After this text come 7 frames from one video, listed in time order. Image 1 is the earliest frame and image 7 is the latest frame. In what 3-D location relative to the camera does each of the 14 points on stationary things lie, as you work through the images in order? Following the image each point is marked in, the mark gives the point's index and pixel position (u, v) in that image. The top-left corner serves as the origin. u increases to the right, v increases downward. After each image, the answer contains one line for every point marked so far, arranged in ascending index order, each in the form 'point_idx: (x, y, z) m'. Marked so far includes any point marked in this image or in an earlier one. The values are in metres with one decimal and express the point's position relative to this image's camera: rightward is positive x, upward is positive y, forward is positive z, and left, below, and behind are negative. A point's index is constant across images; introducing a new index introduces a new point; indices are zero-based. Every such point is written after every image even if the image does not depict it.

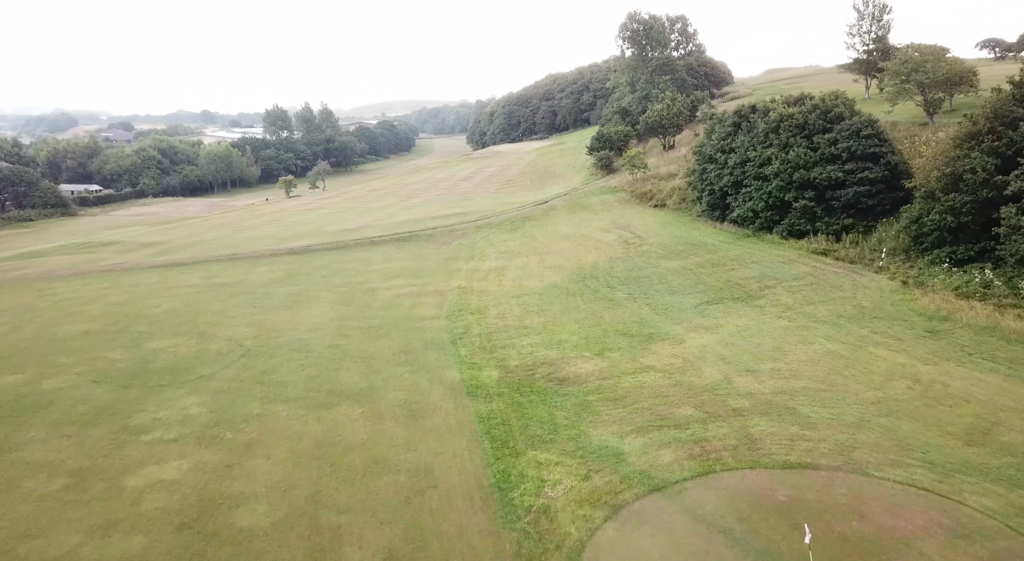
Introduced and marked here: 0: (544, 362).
0: (+1.1, -2.9, +19.6) m
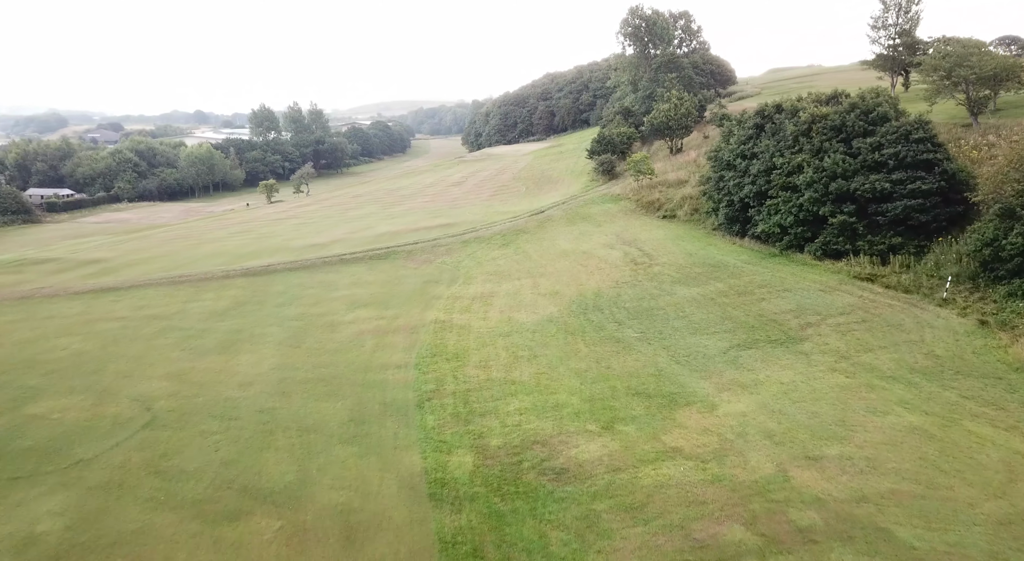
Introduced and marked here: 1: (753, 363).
0: (+0.6, -4.3, +14.8) m
1: (+8.2, -2.8, +18.9) m
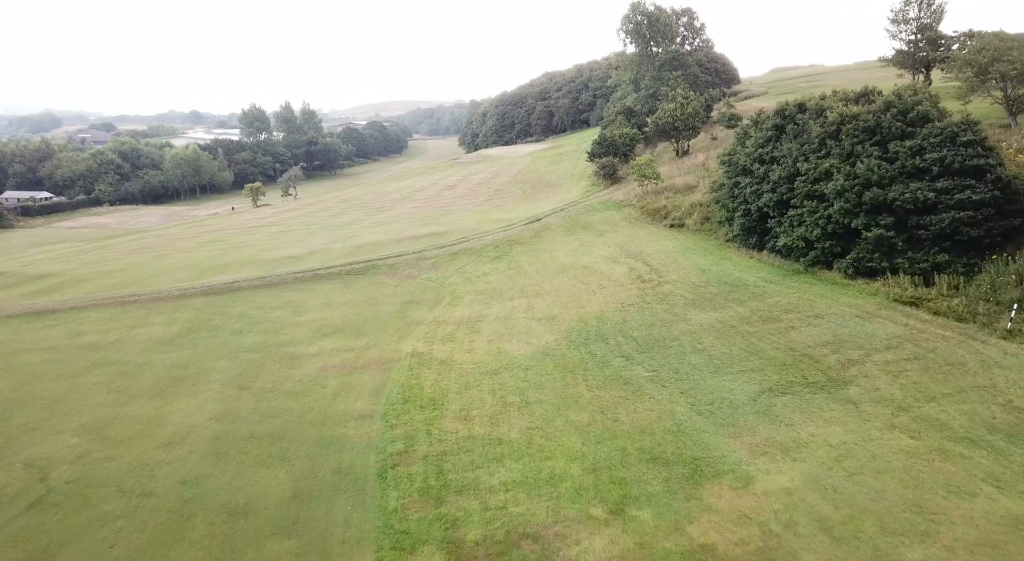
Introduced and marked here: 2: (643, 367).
0: (+0.2, -5.3, +11.5) m
1: (+7.8, -3.8, +15.6) m
2: (+4.5, -3.0, +18.9) m
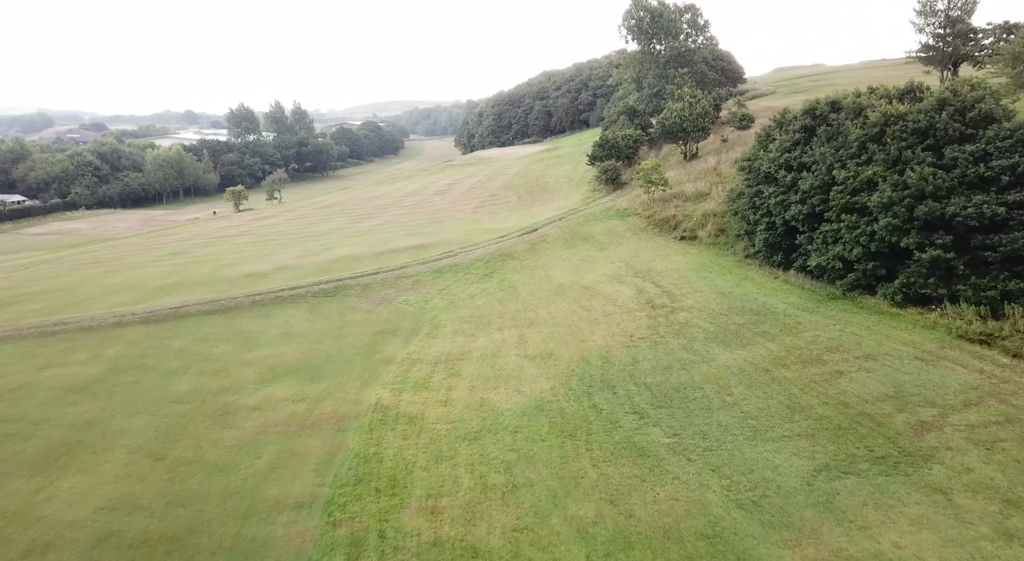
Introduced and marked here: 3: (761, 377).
0: (-0.2, -6.4, +7.7) m
1: (+7.4, -4.9, +11.8) m
2: (+4.1, -4.0, +15.1) m
3: (+7.9, -3.0, +17.6) m
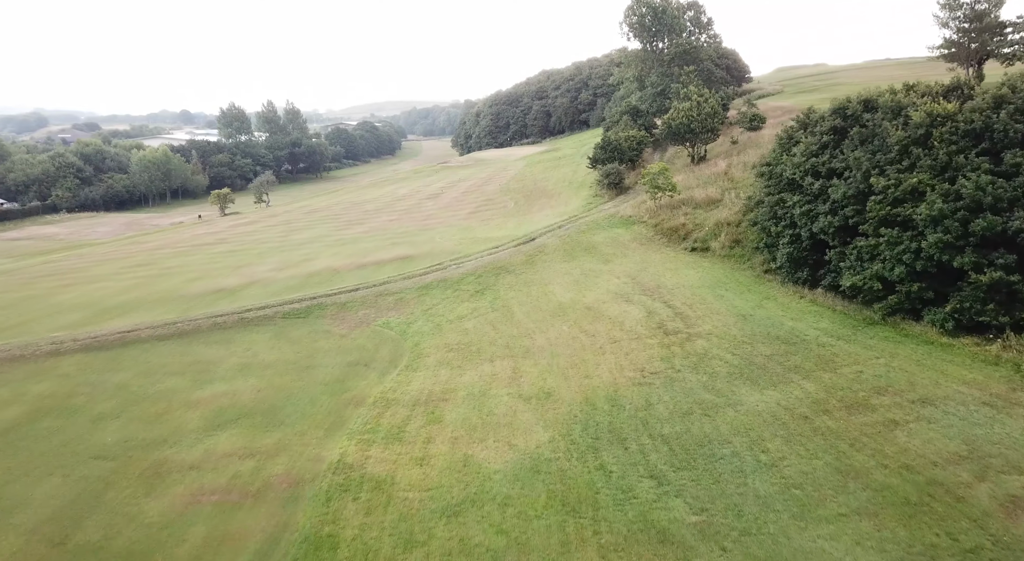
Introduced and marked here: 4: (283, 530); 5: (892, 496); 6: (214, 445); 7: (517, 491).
0: (-0.4, -7.2, +4.8) m
1: (+7.2, -5.7, +8.9) m
2: (+3.8, -4.9, +12.2) m
3: (+7.6, -3.9, +14.7) m
4: (-5.0, -5.3, +11.9) m
5: (+8.2, -4.7, +12.0) m
6: (-8.0, -4.5, +14.7) m
7: (+0.1, -4.9, +12.7) m
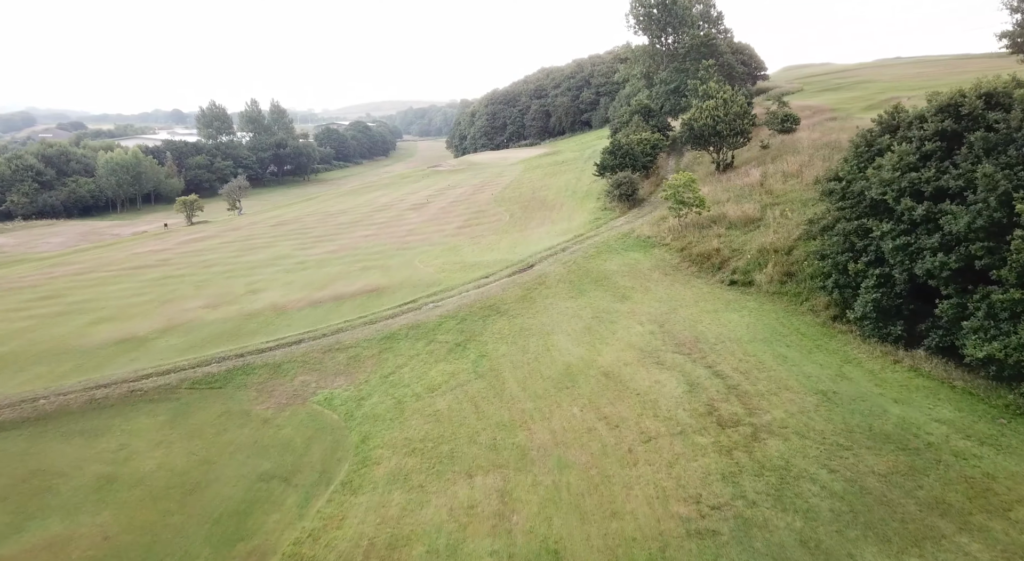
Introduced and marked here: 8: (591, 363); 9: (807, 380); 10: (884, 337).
0: (-0.6, -9.0, -1.6) m
1: (+6.9, -7.5, +2.6) m
2: (+3.6, -6.7, +5.9) m
3: (+7.4, -5.7, +8.4) m
4: (-5.2, -7.1, +5.6) m
5: (+8.0, -6.5, +5.7) m
6: (-8.2, -6.3, +8.4) m
7: (-0.1, -6.7, +6.4) m
8: (+2.7, -2.7, +18.5) m
9: (+8.9, -3.0, +16.6) m
10: (+12.1, -1.8, +18.0) m
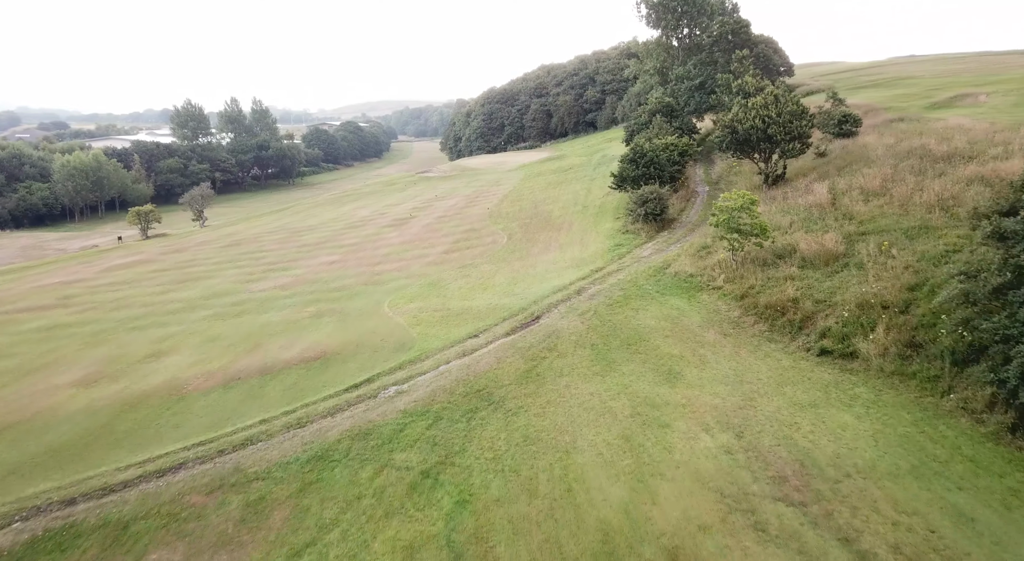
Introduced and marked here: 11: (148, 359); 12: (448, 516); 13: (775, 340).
0: (-0.6, -11.1, -9.0) m
1: (+7.0, -9.7, -4.9) m
2: (+3.6, -8.9, -1.6) m
3: (+7.4, -7.9, +1.0) m
4: (-5.2, -9.3, -1.9) m
5: (+8.0, -8.6, -1.8) m
6: (-8.2, -8.4, +0.9) m
7: (-0.1, -8.9, -1.0) m
8: (+2.7, -4.9, +11.0) m
9: (+8.9, -5.1, +9.2) m
10: (+12.1, -4.0, +10.5) m
11: (-13.0, -2.8, +19.7) m
12: (-1.4, -4.9, +11.6) m
13: (+8.6, -1.9, +18.0) m
